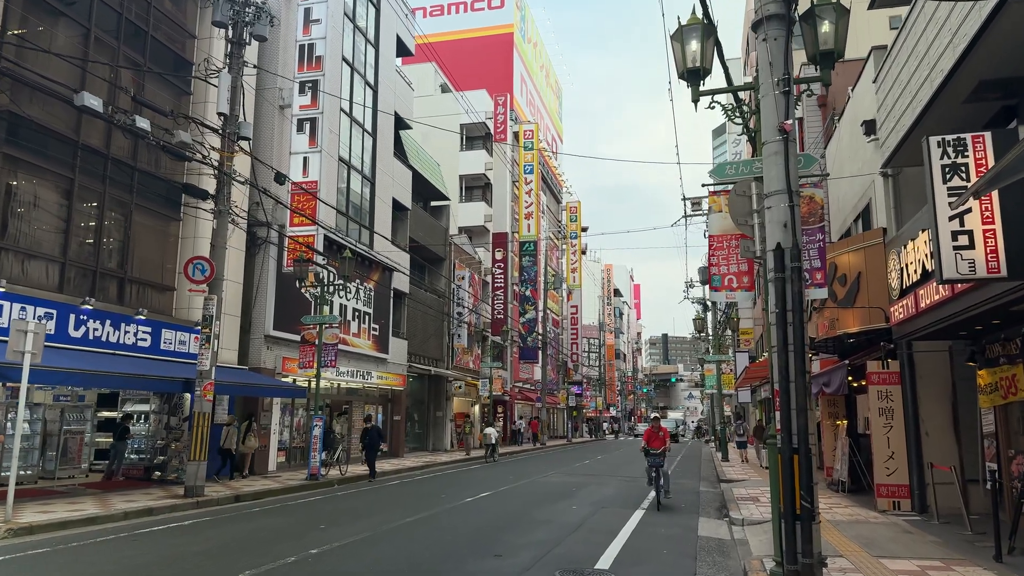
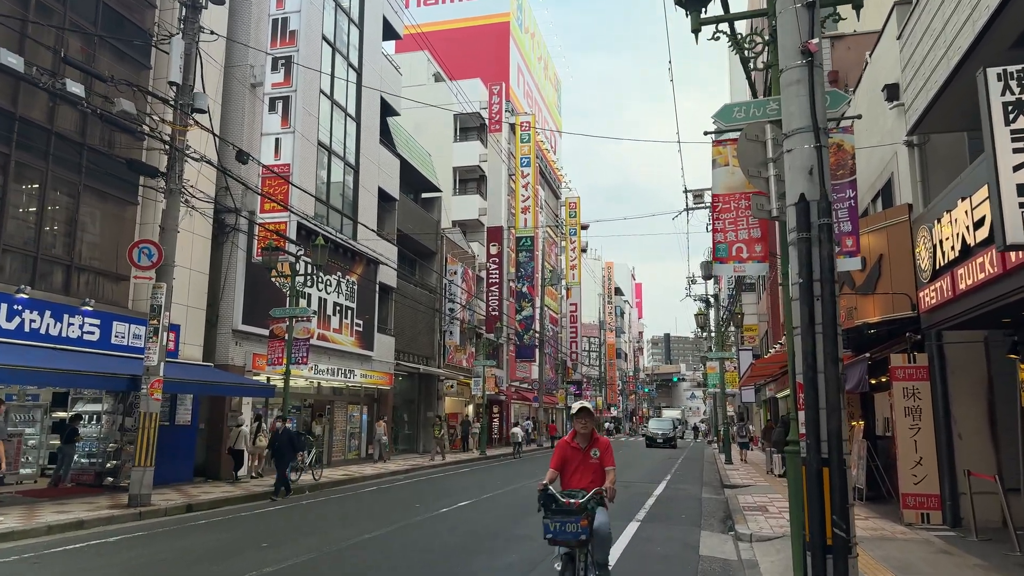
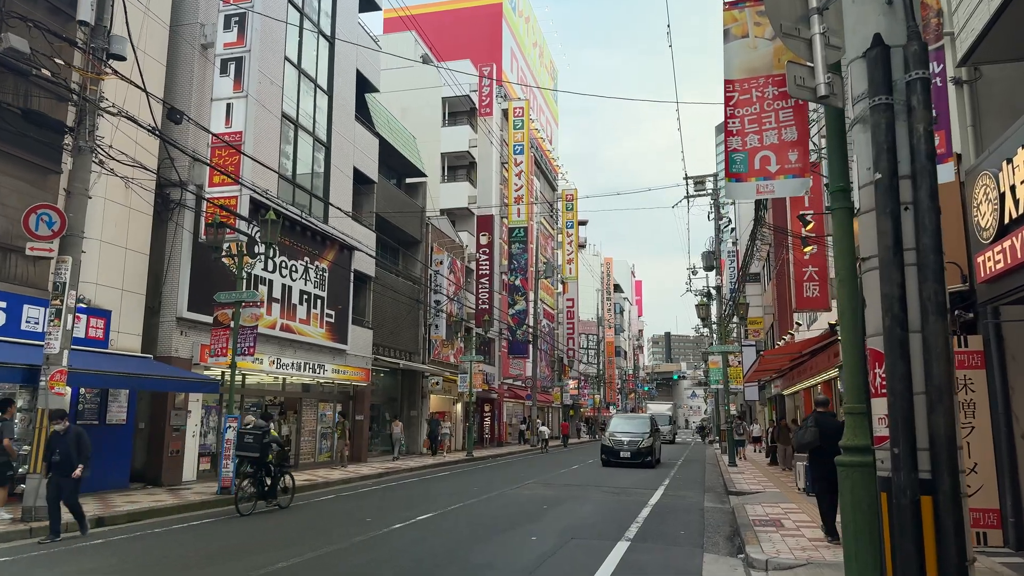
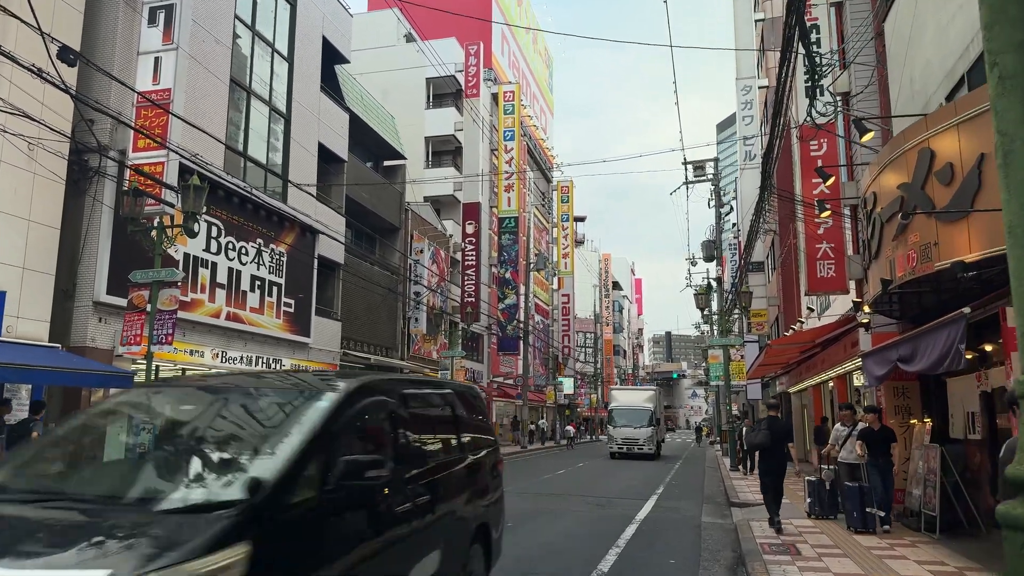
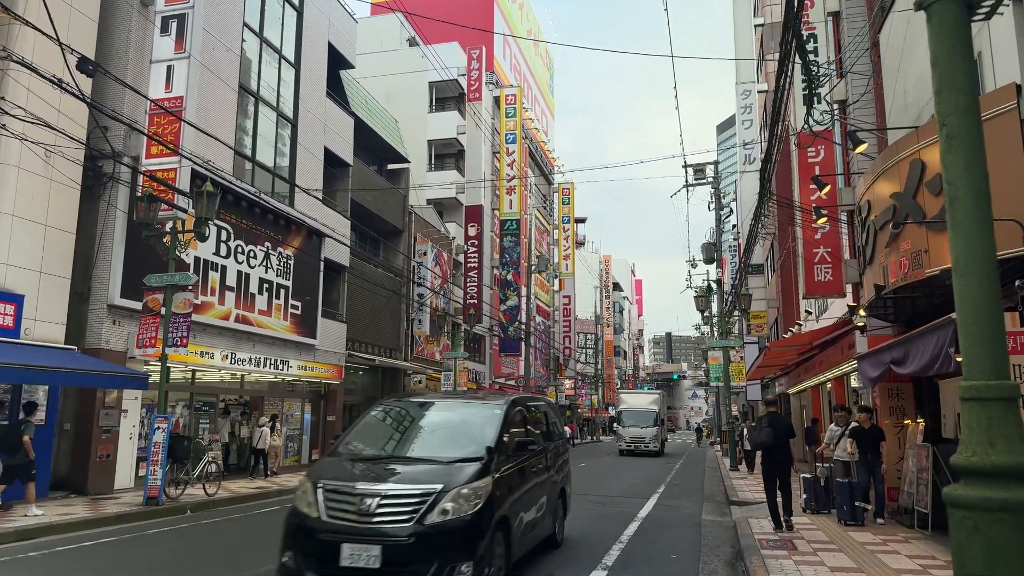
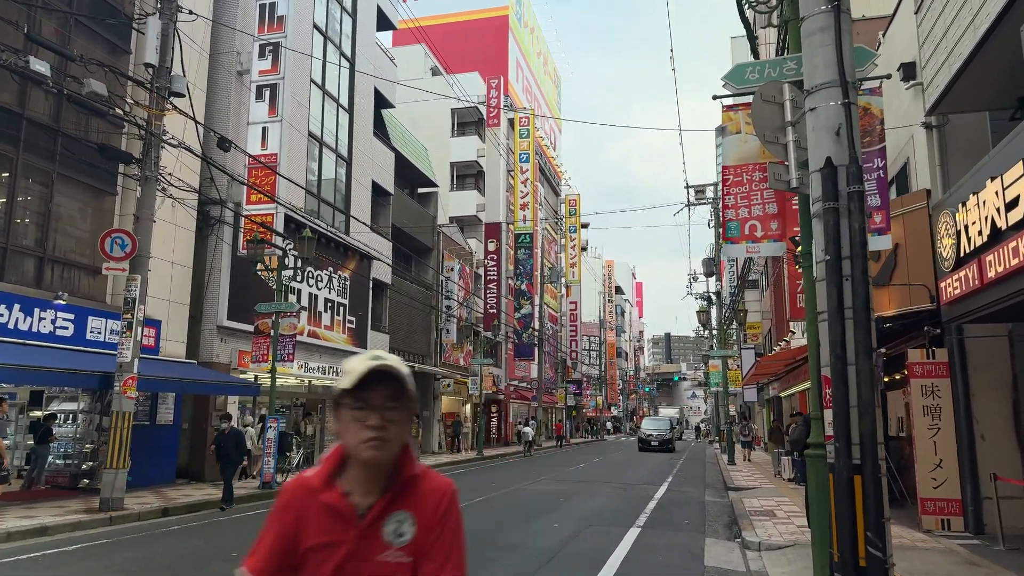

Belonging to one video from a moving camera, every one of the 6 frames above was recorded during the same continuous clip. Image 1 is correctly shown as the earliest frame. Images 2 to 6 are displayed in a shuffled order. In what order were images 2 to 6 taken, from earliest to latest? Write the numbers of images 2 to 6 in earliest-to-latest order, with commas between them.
2, 6, 3, 5, 4
